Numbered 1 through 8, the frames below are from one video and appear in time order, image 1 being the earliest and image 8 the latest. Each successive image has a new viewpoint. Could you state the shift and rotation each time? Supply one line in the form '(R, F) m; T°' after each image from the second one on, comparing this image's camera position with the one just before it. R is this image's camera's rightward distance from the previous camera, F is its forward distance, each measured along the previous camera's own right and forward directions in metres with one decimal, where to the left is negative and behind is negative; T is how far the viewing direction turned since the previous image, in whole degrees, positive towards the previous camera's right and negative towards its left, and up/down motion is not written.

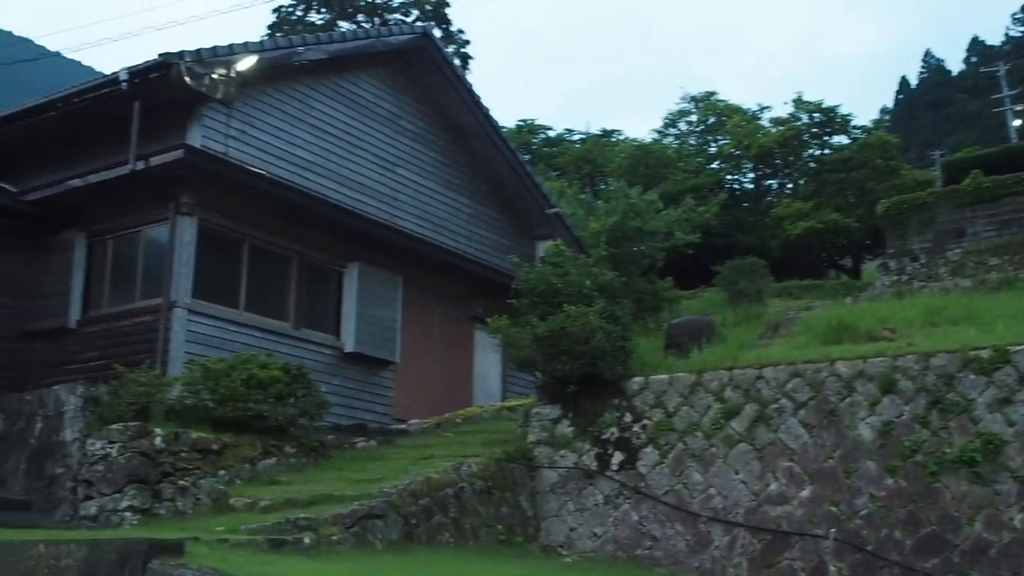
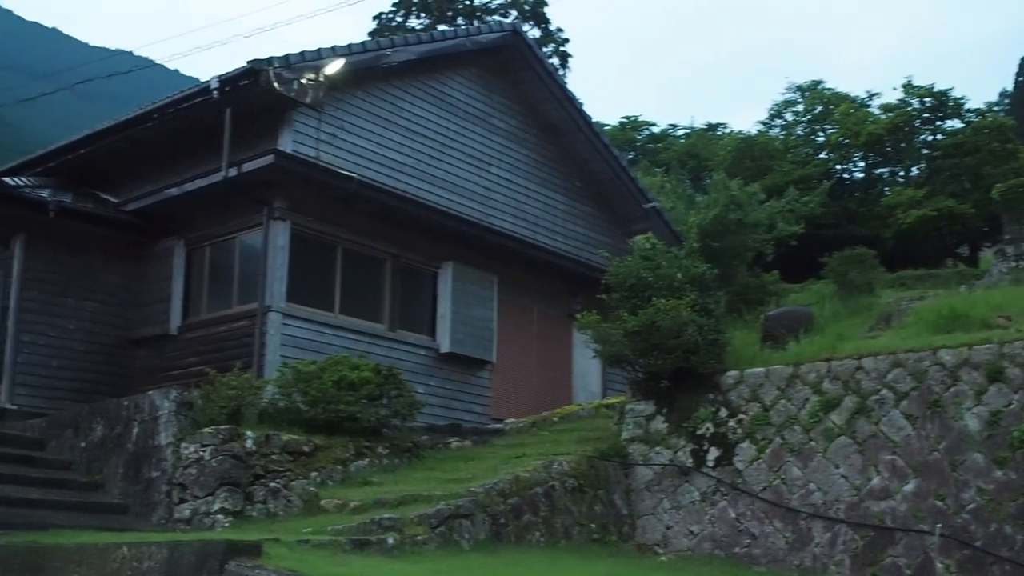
(+0.2, +0.2) m; -6°
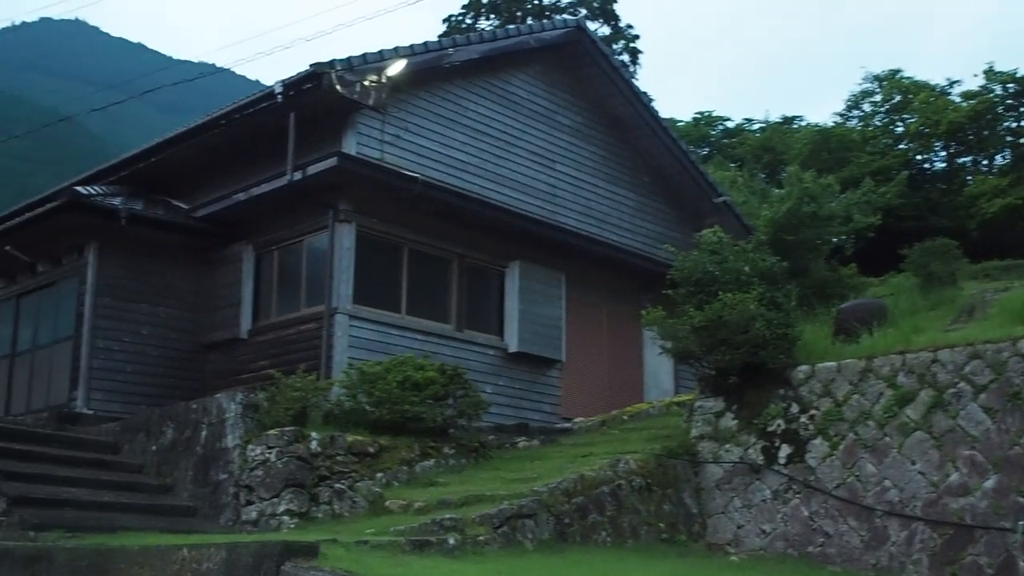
(+0.1, +0.1) m; -4°
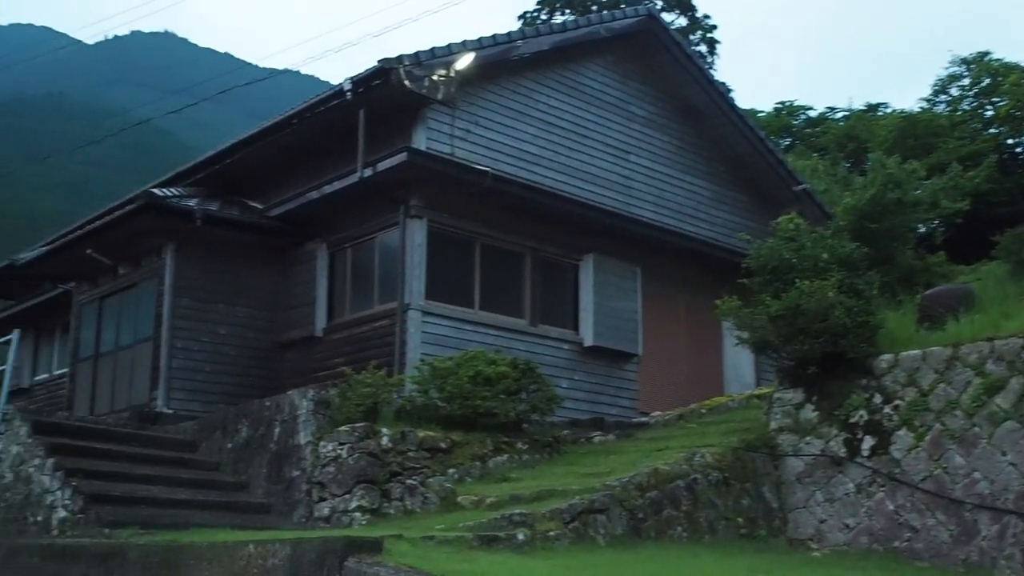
(+0.1, +0.1) m; -4°
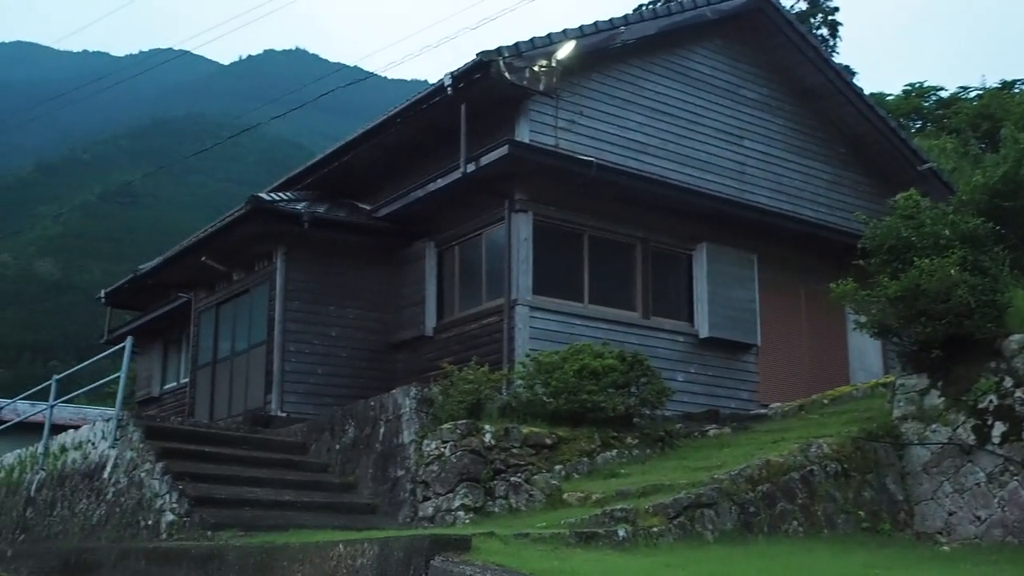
(+0.2, +0.2) m; -7°
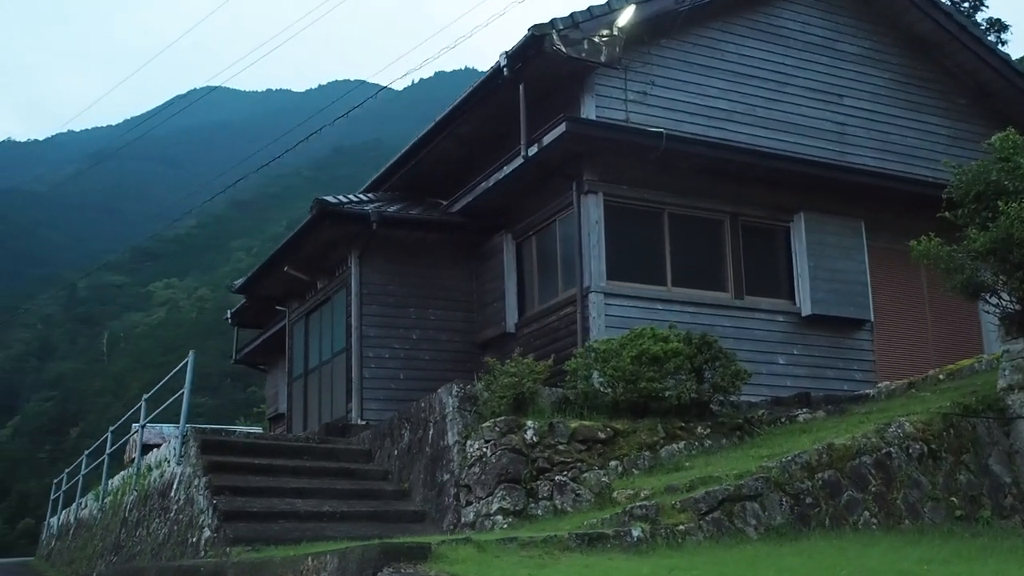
(+0.9, +0.7) m; -9°
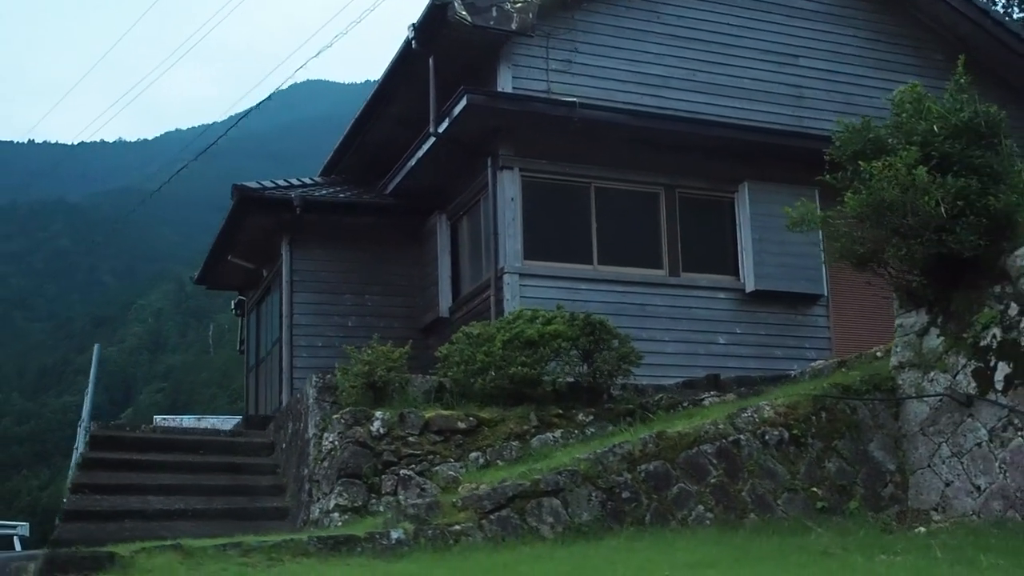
(+1.6, +0.5) m; -4°
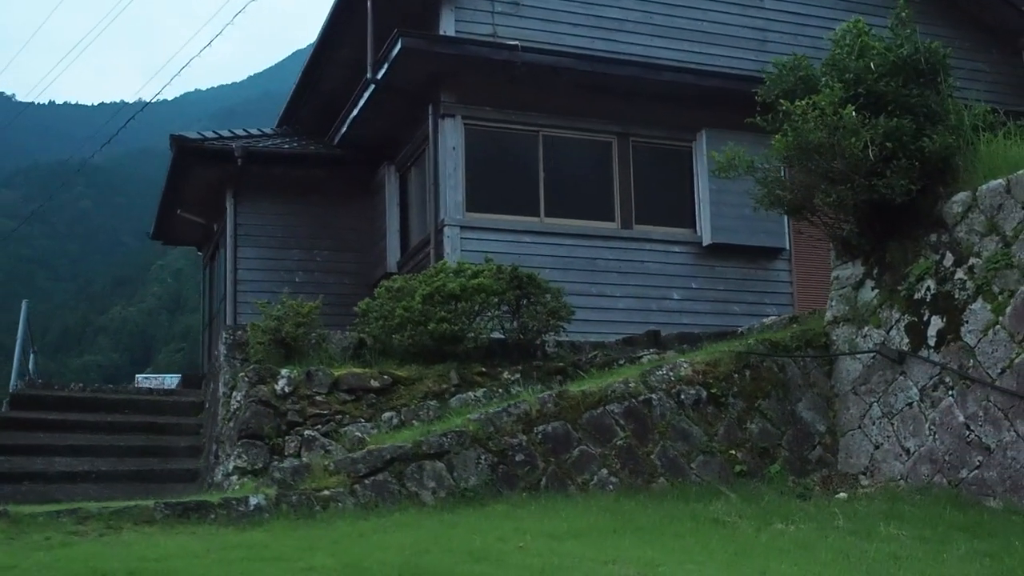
(+0.6, +0.4) m; 0°
